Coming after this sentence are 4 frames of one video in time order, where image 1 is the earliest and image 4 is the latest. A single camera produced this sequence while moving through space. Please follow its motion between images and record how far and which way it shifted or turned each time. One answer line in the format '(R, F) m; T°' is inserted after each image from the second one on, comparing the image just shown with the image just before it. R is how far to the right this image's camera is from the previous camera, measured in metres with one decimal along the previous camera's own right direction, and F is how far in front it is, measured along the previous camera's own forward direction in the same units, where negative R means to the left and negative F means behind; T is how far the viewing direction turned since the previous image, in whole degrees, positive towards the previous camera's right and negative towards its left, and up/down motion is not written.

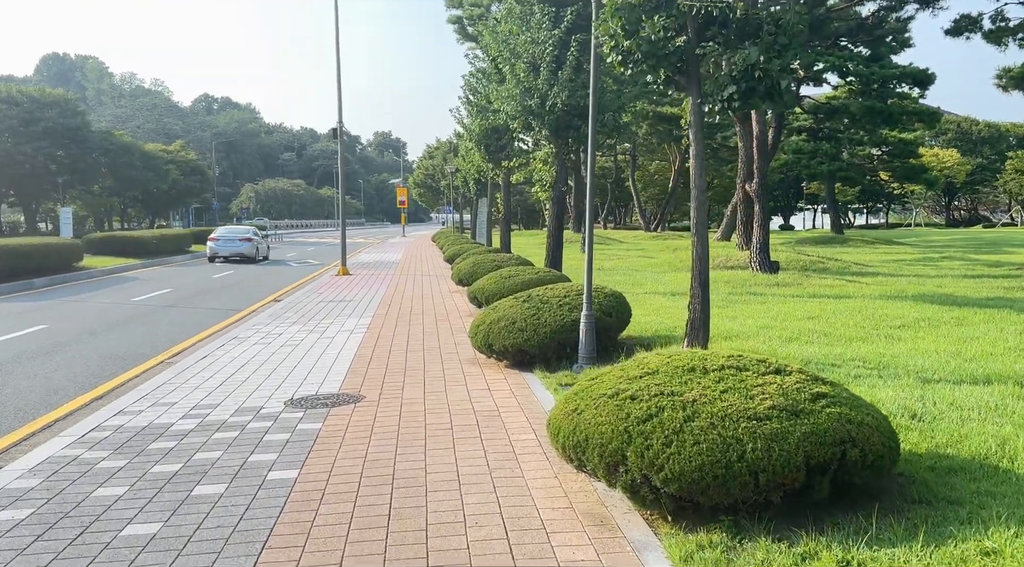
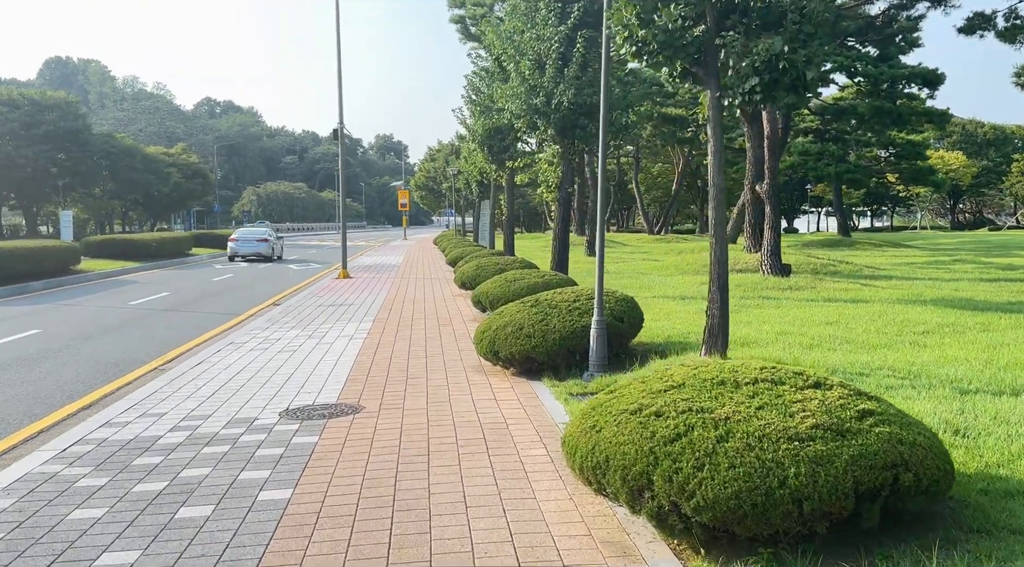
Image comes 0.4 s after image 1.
(-0.1, +0.4) m; 0°
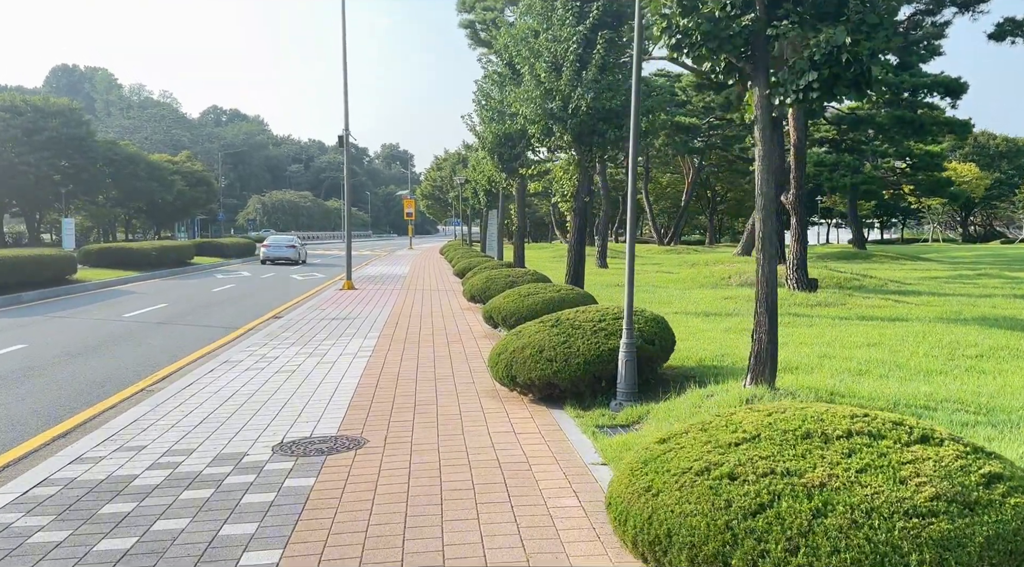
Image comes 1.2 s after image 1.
(-0.1, +0.7) m; 0°
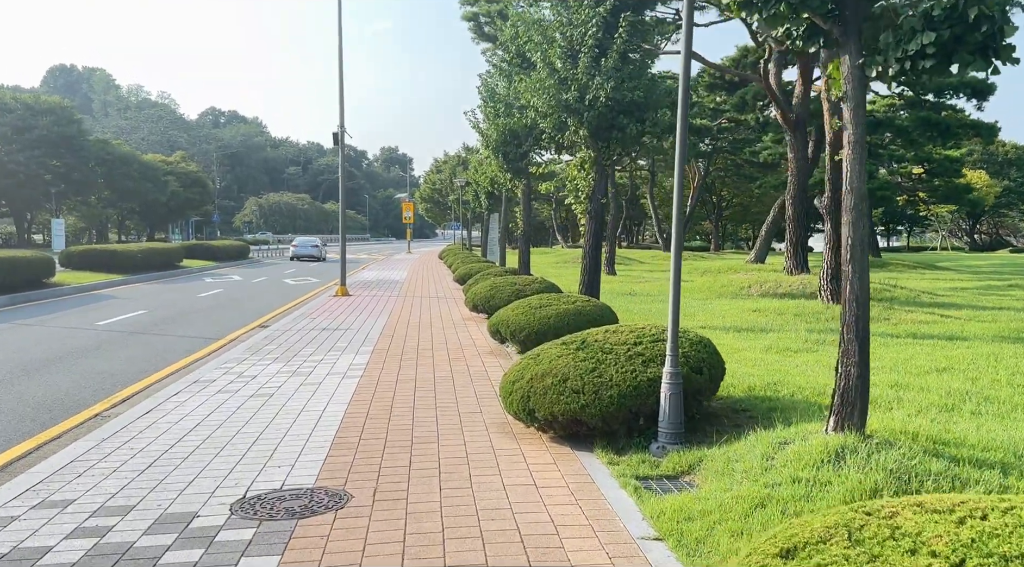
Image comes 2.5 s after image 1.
(-0.2, +1.2) m; 0°
